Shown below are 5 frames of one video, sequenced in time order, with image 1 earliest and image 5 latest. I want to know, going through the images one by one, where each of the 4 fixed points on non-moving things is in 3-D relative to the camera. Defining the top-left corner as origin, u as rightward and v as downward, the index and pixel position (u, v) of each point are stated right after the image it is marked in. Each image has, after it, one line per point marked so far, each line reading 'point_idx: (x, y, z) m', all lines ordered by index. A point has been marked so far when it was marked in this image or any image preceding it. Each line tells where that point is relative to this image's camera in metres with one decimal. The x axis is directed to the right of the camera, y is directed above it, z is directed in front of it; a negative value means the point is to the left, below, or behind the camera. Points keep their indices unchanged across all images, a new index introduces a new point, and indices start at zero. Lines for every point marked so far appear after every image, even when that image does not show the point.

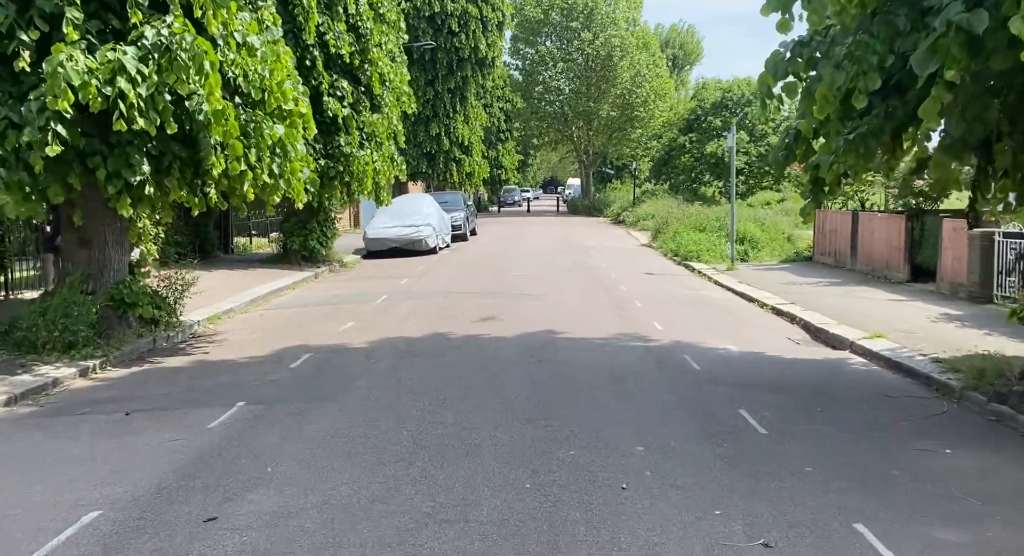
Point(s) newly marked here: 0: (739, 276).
0: (+4.7, 0.0, +17.6) m
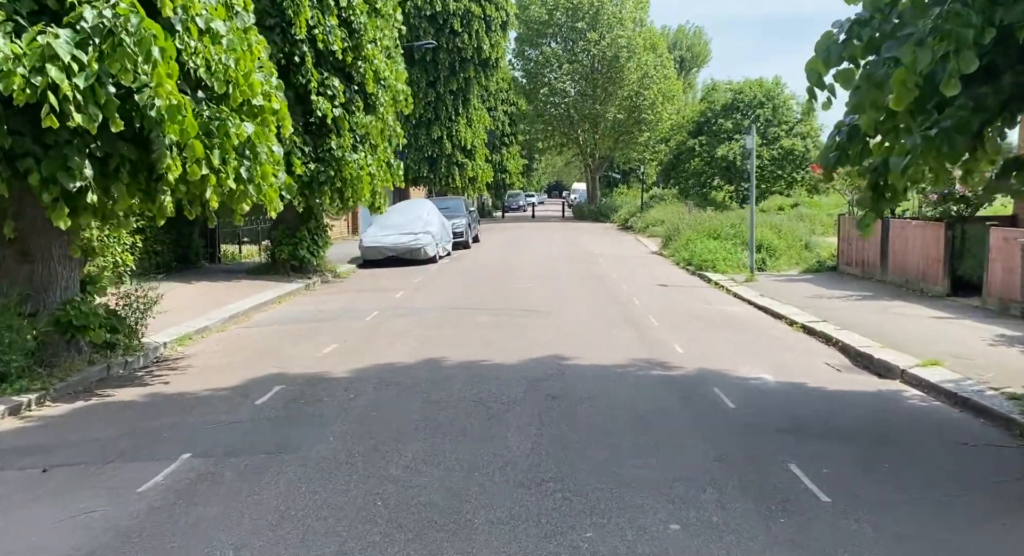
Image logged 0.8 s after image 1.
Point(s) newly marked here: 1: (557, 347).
0: (+4.8, -0.2, +16.3) m
1: (+0.5, -0.8, +10.0) m
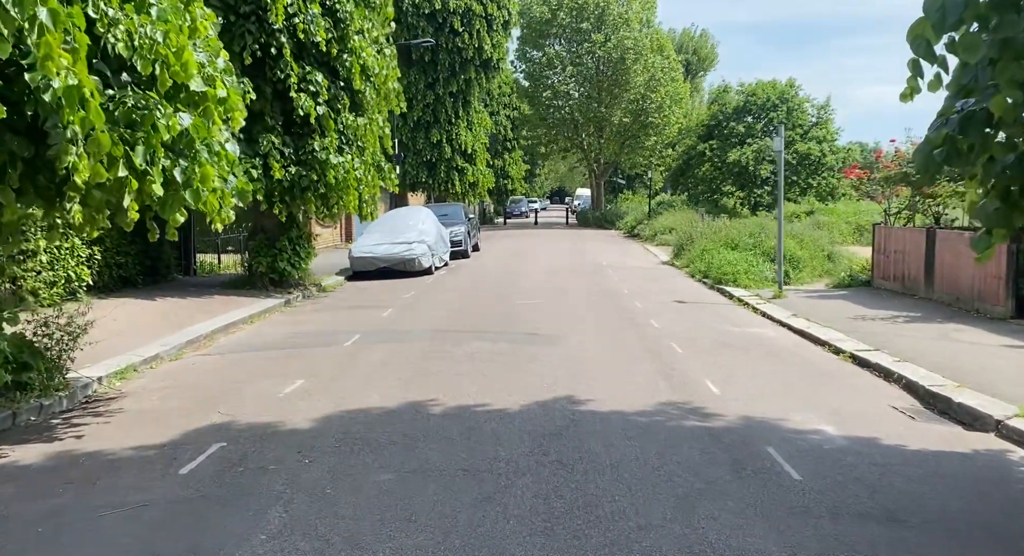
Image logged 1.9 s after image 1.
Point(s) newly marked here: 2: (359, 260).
0: (+4.8, -0.5, +14.6) m
1: (+0.5, -1.1, +8.3) m
2: (-3.6, +0.4, +19.8) m
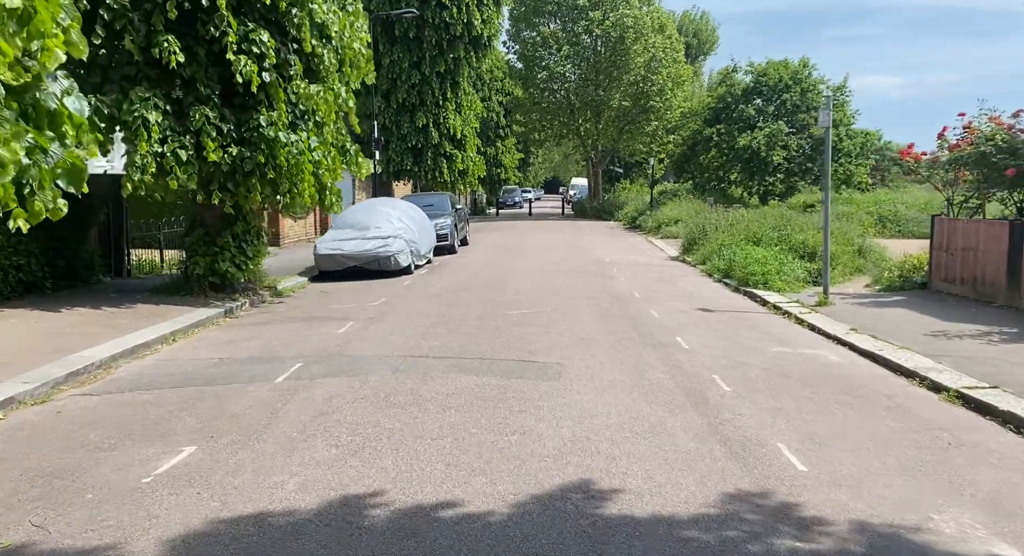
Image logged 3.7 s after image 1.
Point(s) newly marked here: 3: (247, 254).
0: (+4.6, -0.5, +11.9) m
1: (+0.4, -1.2, +5.6) m
2: (-3.8, +0.4, +17.0) m
3: (-4.3, +0.4, +13.9) m
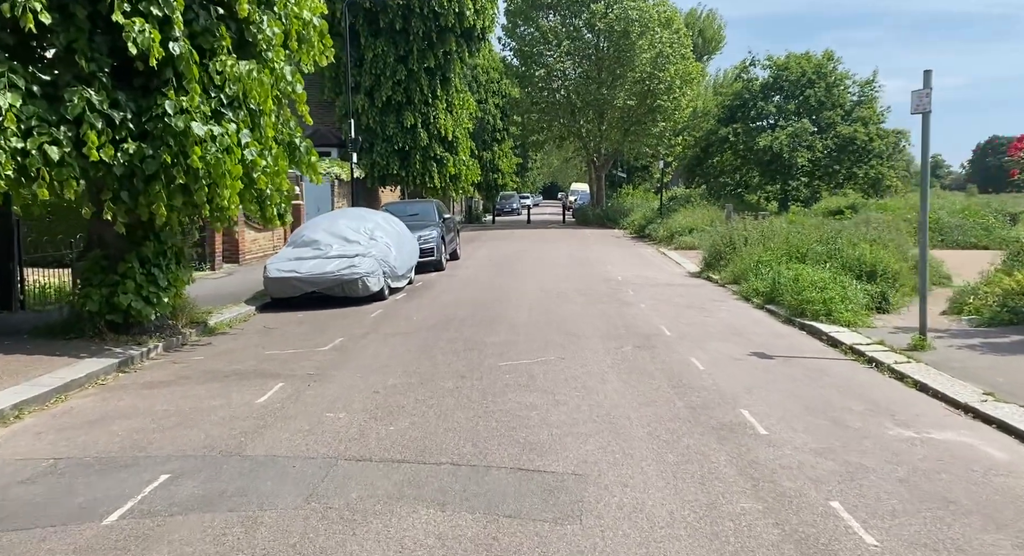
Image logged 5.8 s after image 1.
0: (+4.6, -0.9, +8.7) m
1: (+0.4, -1.6, +2.3) m
2: (-3.9, -0.1, +13.8) m
3: (-4.4, -0.1, +10.6) m
